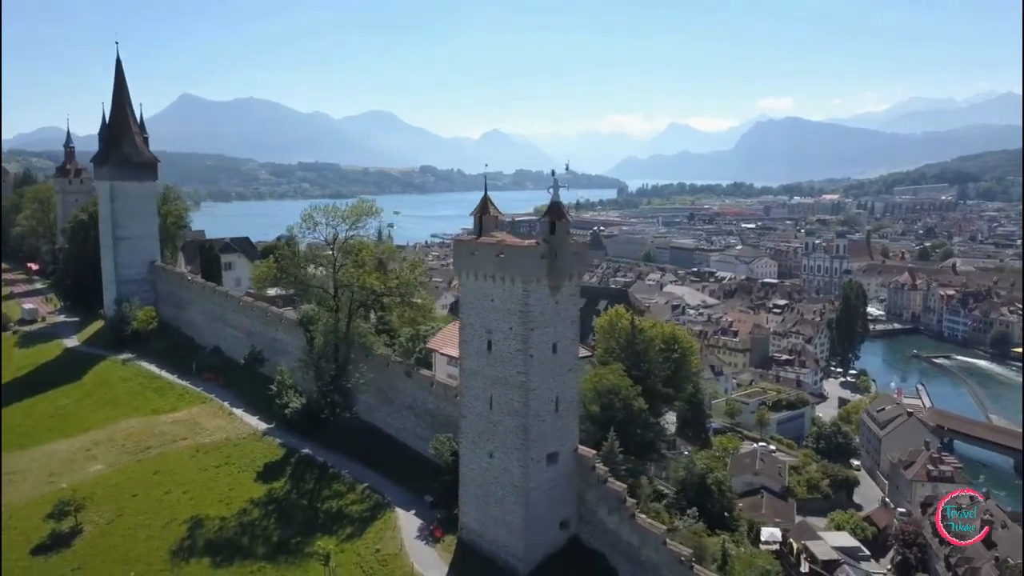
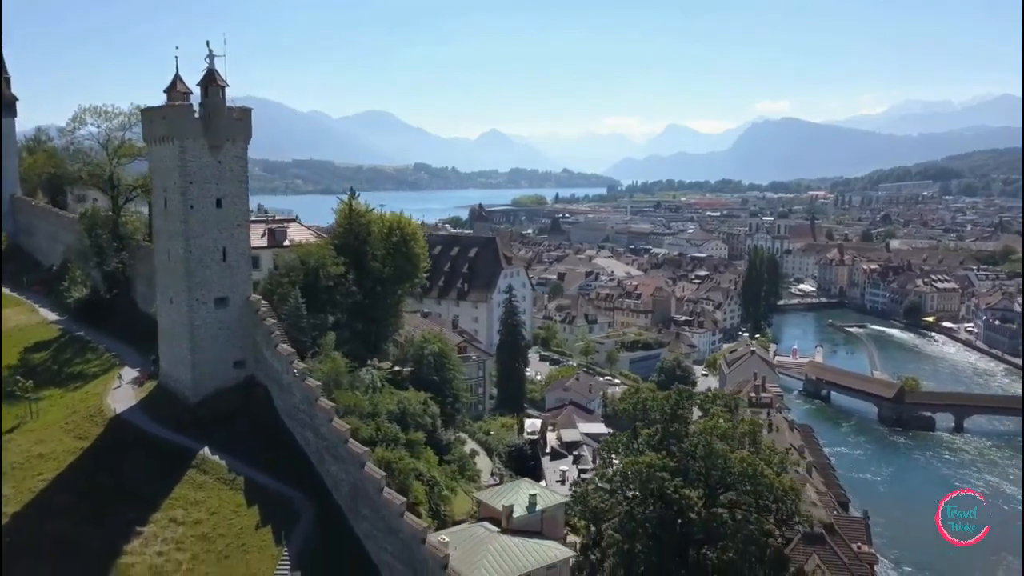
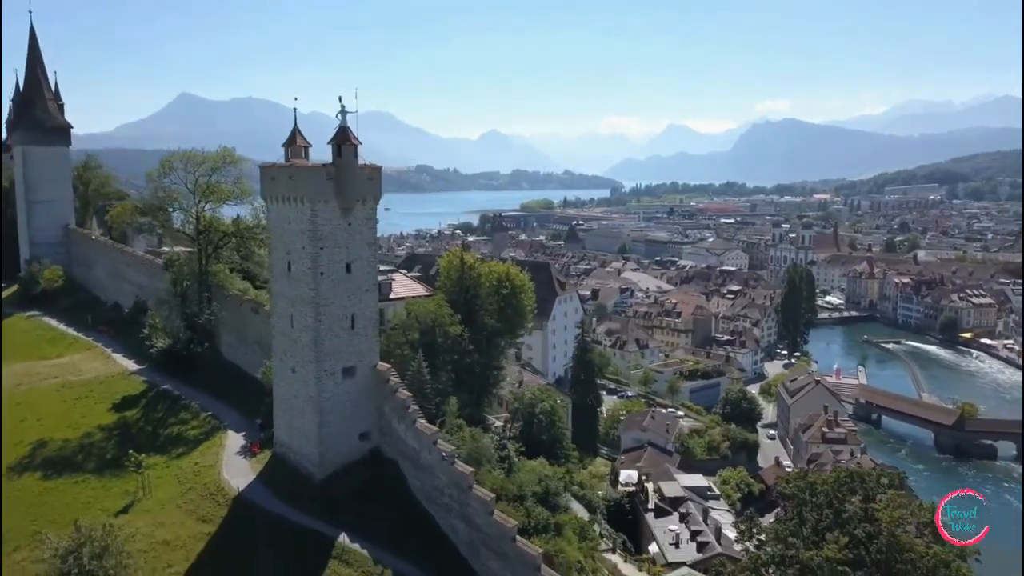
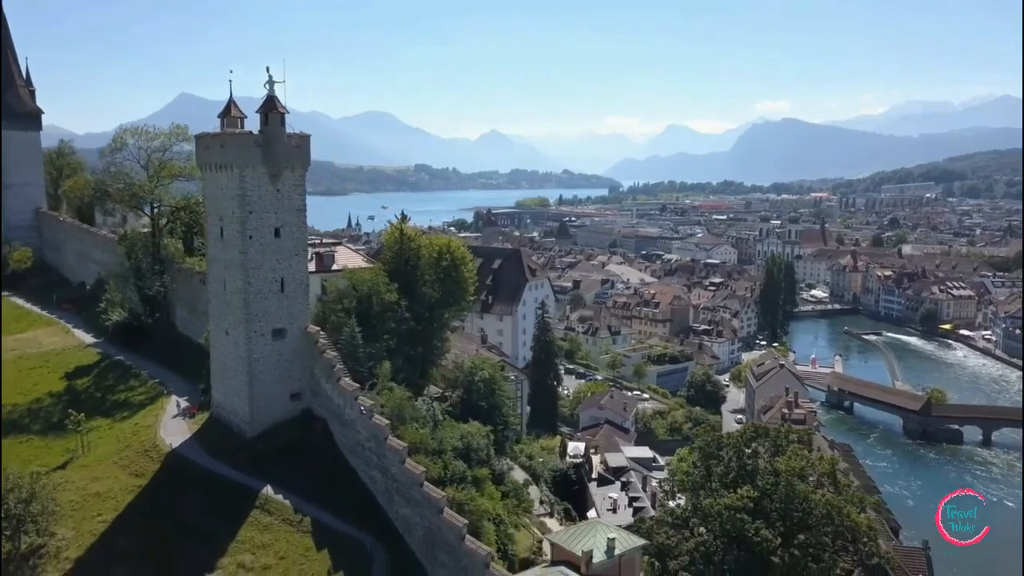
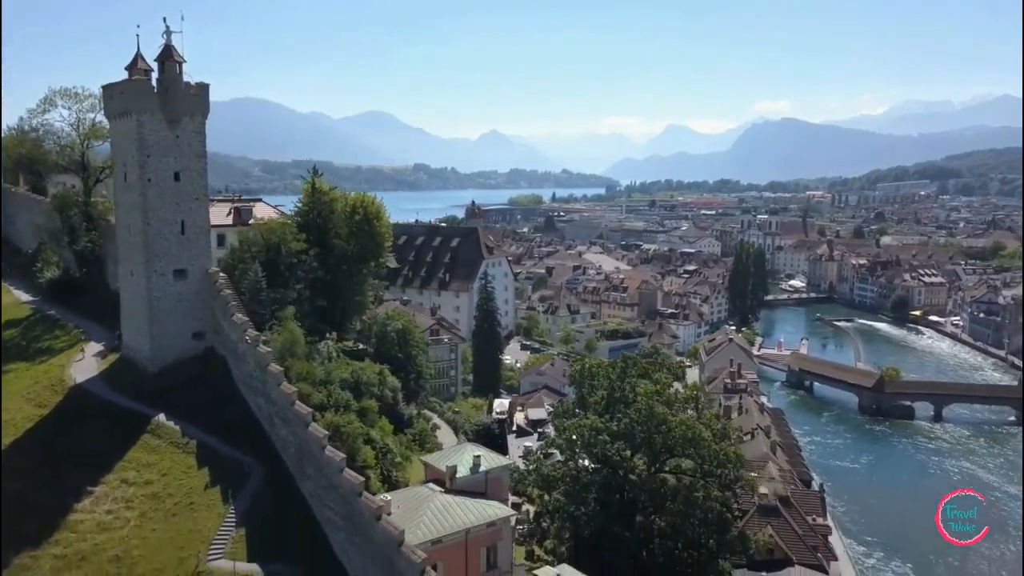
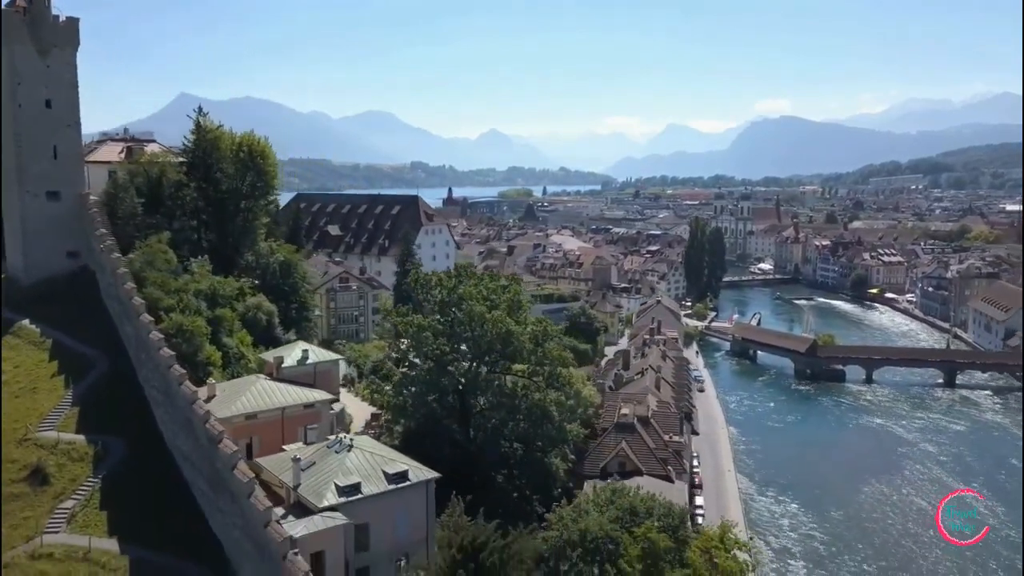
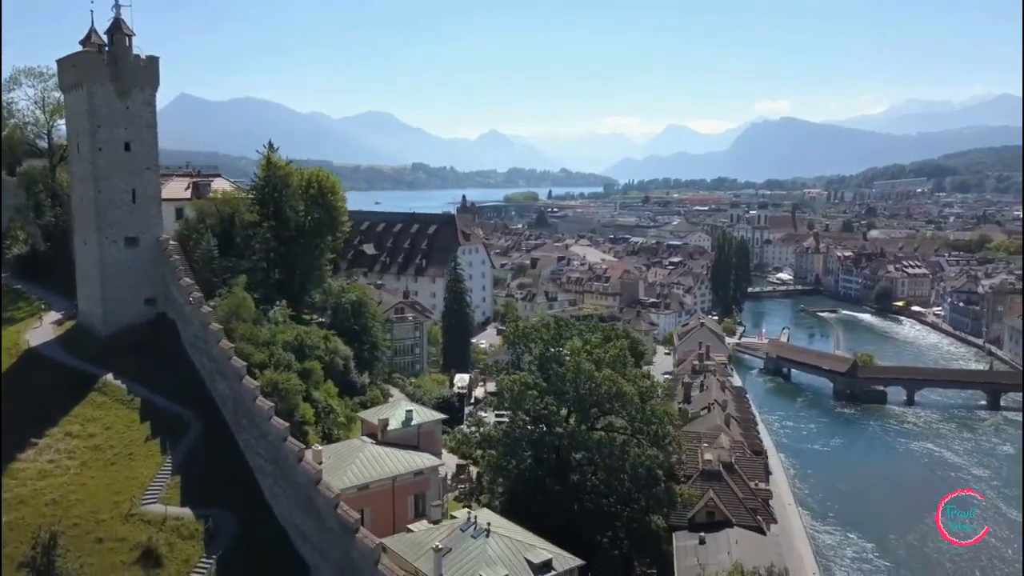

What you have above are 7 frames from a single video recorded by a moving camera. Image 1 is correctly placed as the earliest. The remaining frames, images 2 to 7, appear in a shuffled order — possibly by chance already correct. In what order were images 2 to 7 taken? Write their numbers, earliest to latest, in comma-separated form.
3, 4, 2, 5, 7, 6
